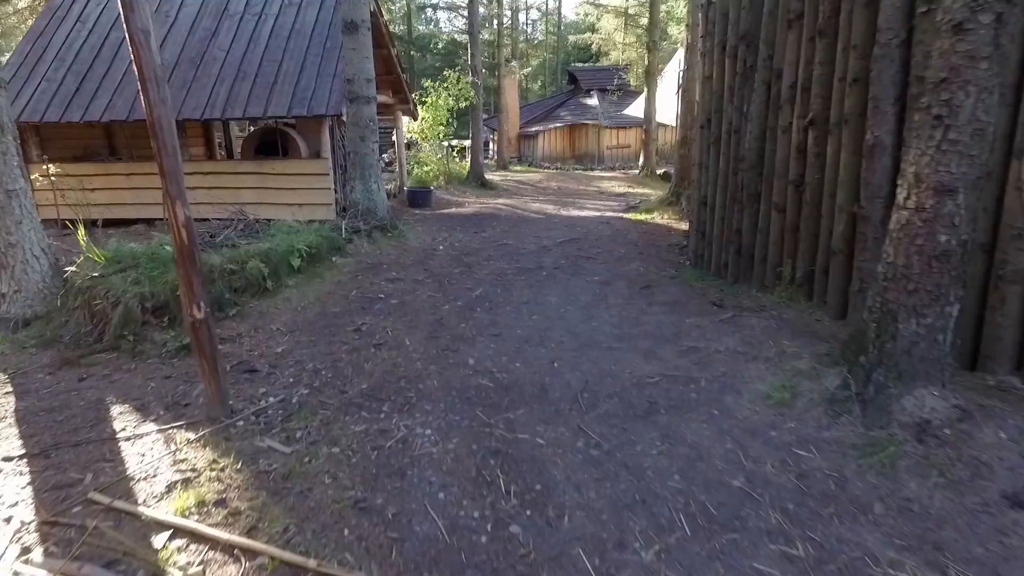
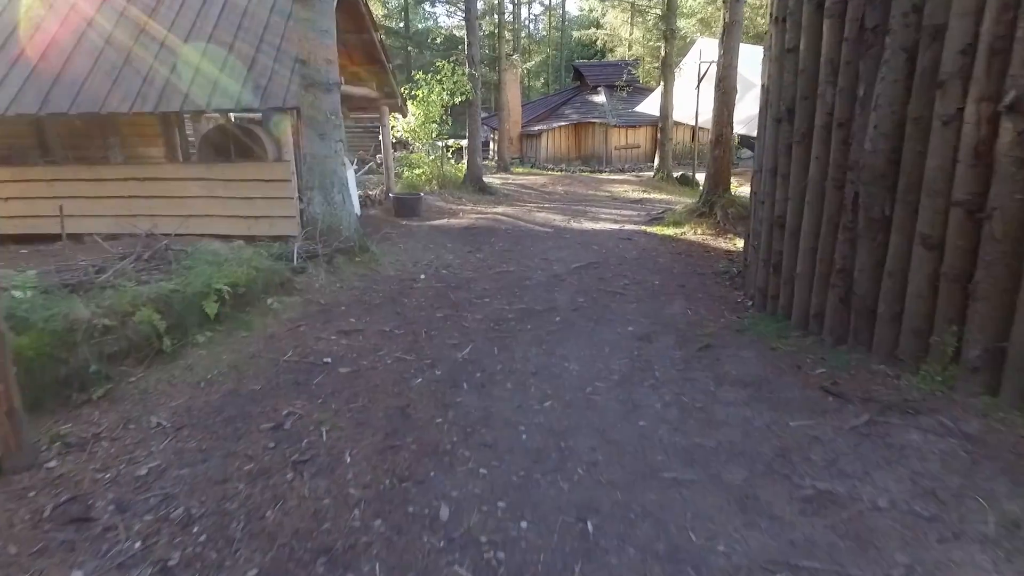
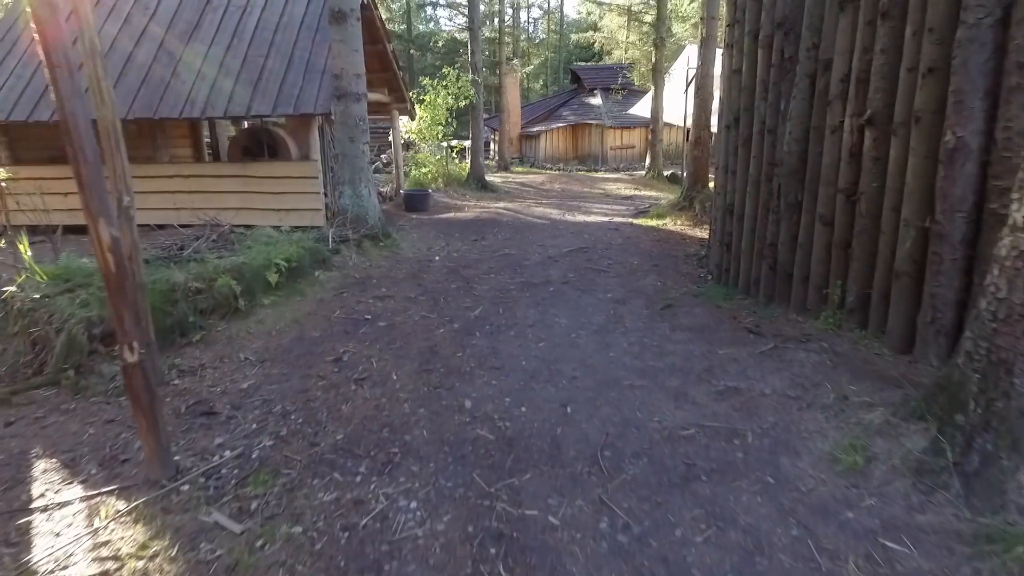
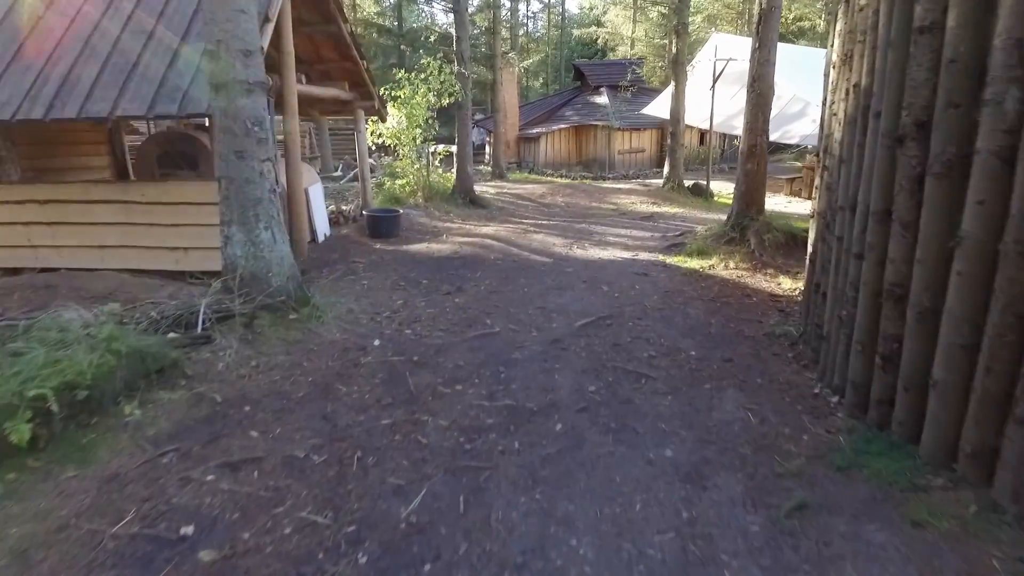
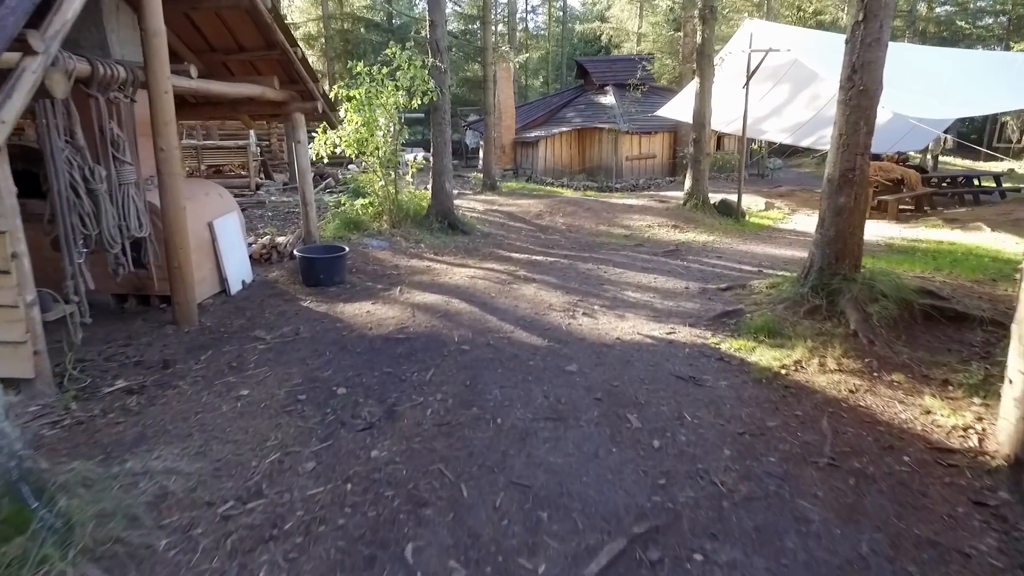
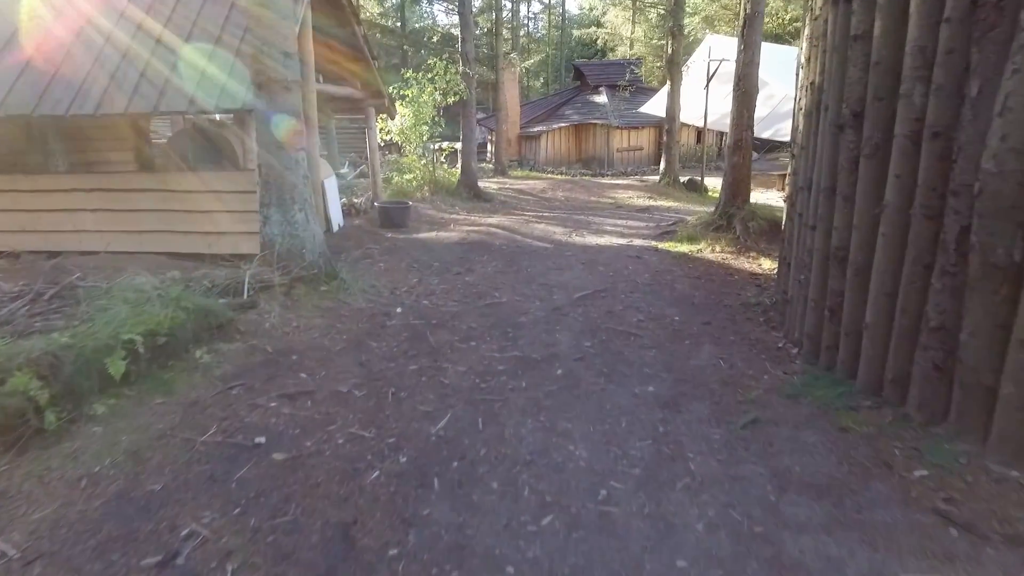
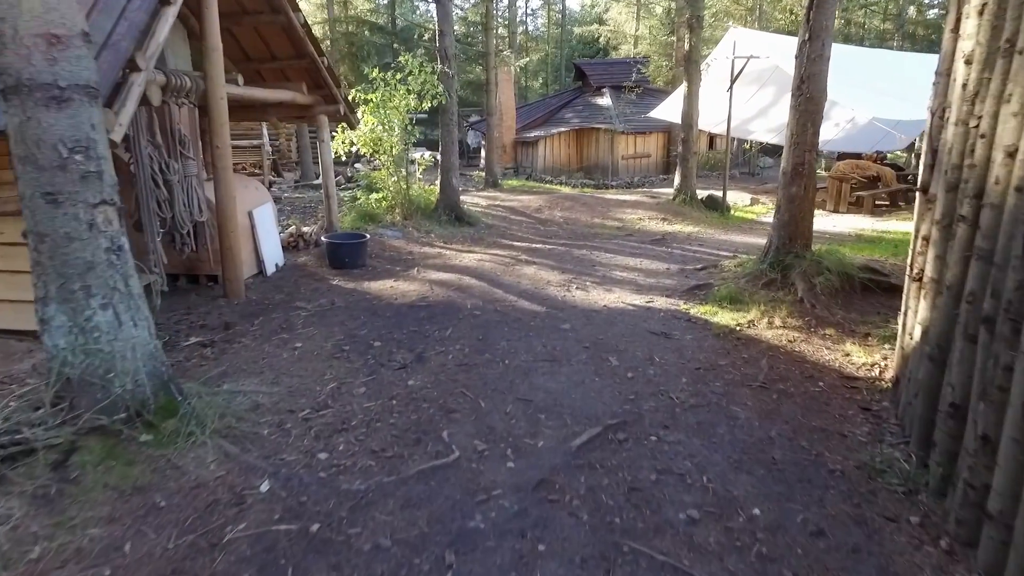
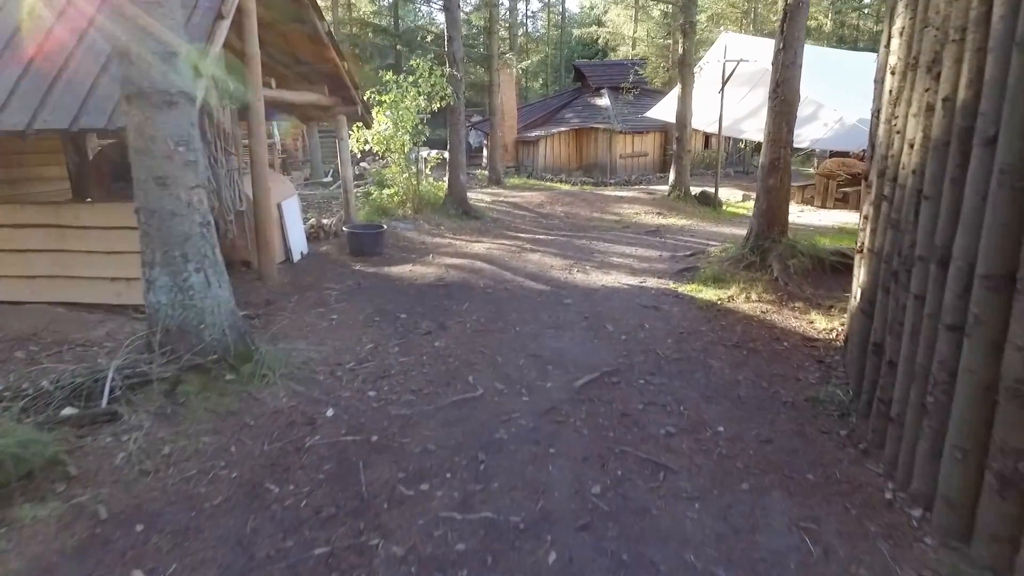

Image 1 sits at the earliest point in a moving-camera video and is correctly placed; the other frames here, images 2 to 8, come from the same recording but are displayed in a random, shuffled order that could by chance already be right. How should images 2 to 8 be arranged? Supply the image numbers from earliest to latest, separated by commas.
3, 2, 6, 4, 8, 7, 5
